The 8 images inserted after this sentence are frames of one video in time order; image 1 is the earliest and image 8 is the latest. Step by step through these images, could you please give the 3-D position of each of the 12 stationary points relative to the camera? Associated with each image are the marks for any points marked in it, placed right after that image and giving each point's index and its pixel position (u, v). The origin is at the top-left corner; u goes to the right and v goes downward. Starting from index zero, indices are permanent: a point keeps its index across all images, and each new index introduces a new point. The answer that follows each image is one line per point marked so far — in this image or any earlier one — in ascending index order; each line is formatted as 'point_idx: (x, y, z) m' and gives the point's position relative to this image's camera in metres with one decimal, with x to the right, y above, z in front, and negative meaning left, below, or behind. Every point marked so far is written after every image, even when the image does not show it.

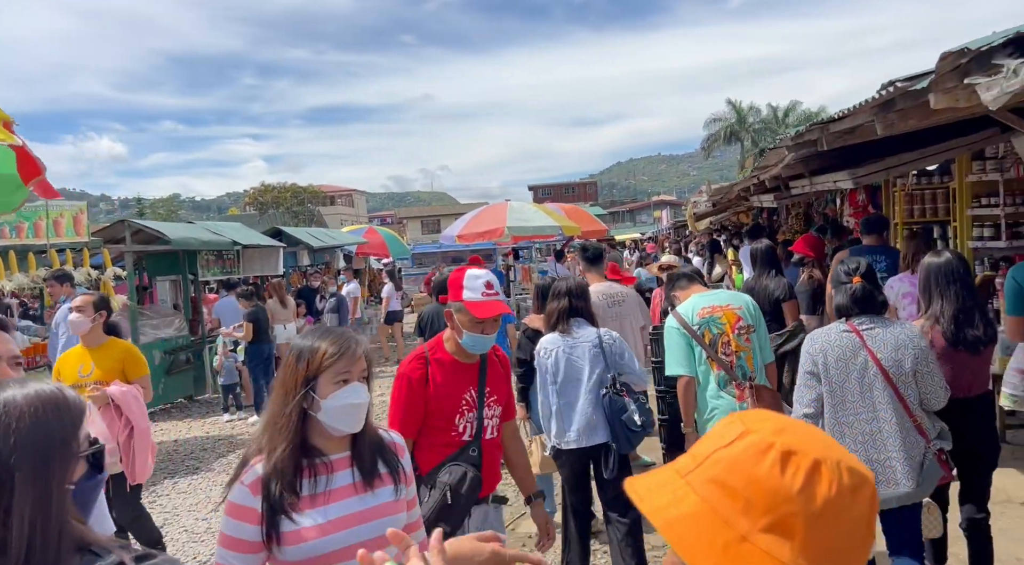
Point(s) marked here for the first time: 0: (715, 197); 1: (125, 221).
0: (+3.1, +1.3, +11.1) m
1: (-4.8, +0.8, +8.9) m
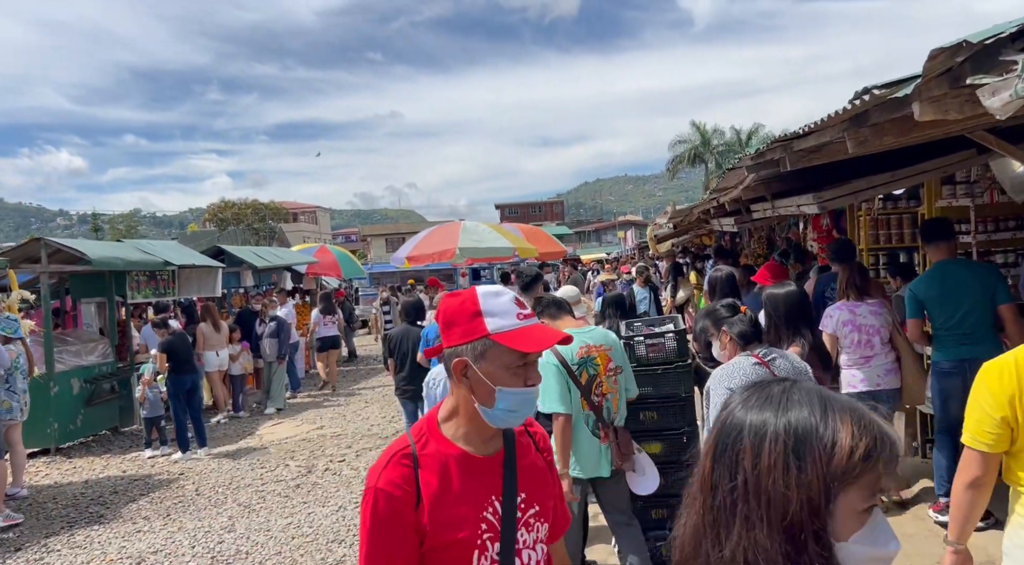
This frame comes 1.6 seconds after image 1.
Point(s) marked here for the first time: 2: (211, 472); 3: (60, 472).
0: (+2.4, +0.9, +10.7) m
1: (-5.3, +0.5, +8.2) m
2: (-3.0, -1.9, +7.2) m
3: (-4.6, -2.0, +7.5) m
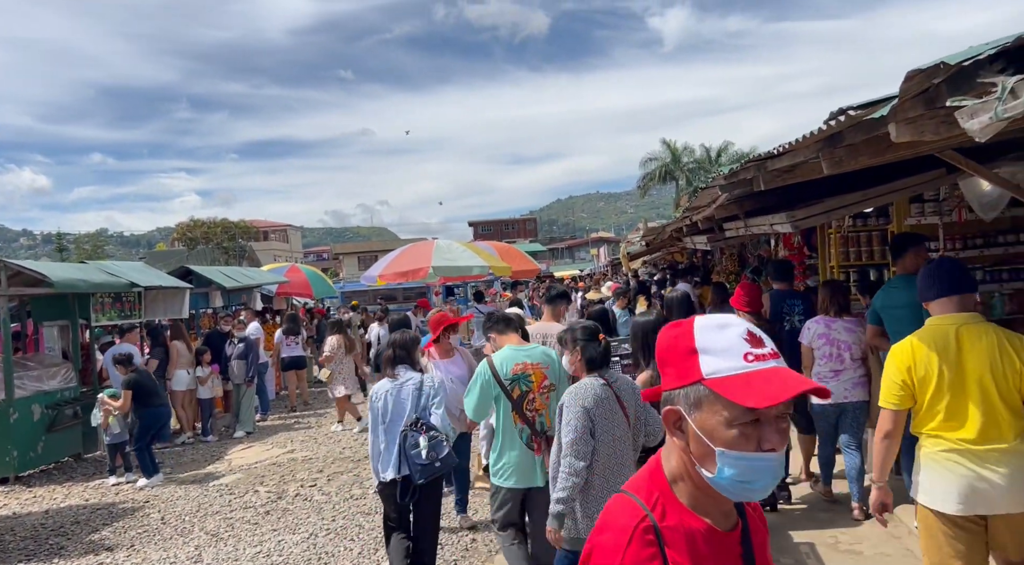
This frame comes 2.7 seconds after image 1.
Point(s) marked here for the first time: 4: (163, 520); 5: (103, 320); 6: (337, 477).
0: (+2.0, +0.7, +10.8) m
1: (-5.6, +0.2, +8.0) m
2: (-3.2, -2.1, +7.0) m
3: (-4.9, -2.2, +7.2) m
4: (-3.1, -2.1, +6.4) m
5: (-5.4, -0.5, +9.7) m
6: (-1.8, -2.0, +7.5) m
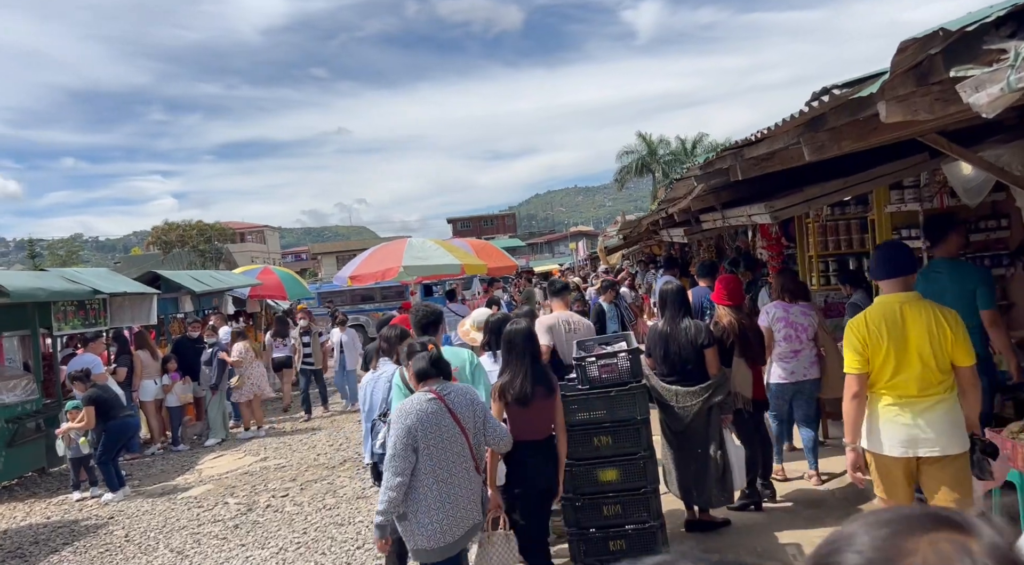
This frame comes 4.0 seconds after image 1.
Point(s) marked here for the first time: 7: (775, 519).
0: (+1.6, +0.8, +10.6) m
1: (-5.9, +0.1, +7.6) m
2: (-3.4, -2.2, +6.8) m
3: (-5.1, -2.3, +6.9) m
4: (-3.2, -2.1, +6.1) m
5: (-5.7, -0.6, +9.4) m
6: (-2.0, -2.0, +7.3) m
7: (+1.8, -1.6, +5.0) m
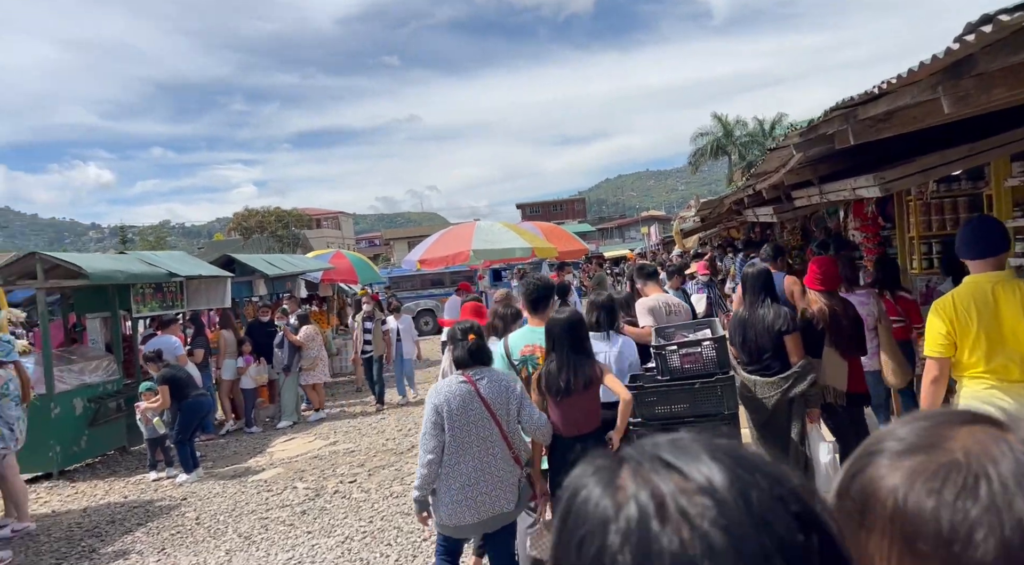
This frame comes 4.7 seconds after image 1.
0: (+2.6, +1.0, +10.1) m
1: (-5.1, +0.3, +7.8) m
2: (-2.8, -2.0, +6.8) m
3: (-4.4, -2.1, +7.1) m
4: (-2.6, -2.0, +6.1) m
5: (-4.8, -0.4, +9.6) m
6: (-1.3, -1.9, +7.2) m
7: (+2.3, -1.5, +4.5) m
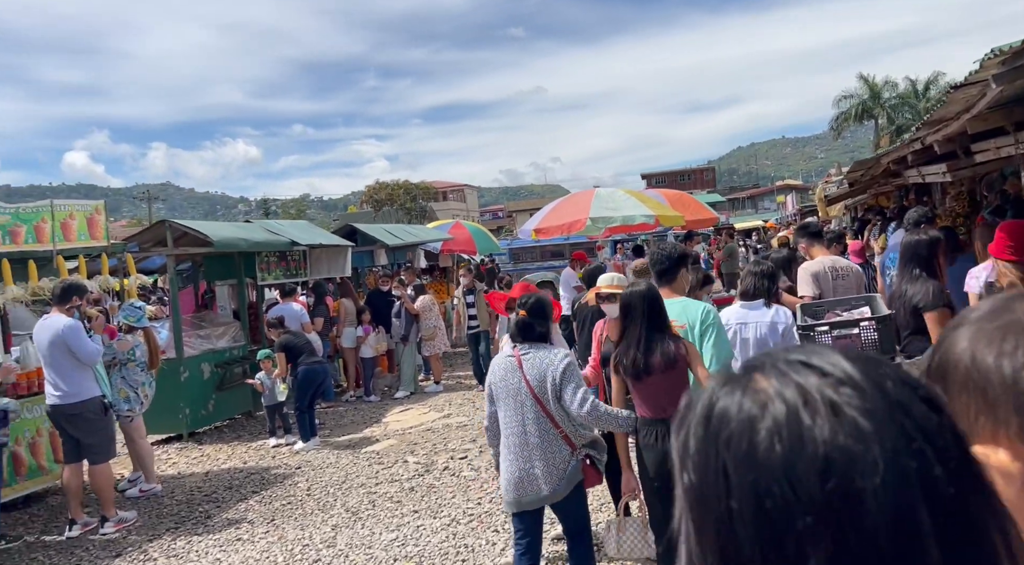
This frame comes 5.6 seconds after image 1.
0: (+4.2, +1.3, +9.0) m
1: (-3.9, +0.7, +8.1) m
2: (-1.7, -1.7, +6.7) m
3: (-3.3, -1.8, +7.3) m
4: (-1.7, -1.7, +6.1) m
5: (-3.3, 0.0, +9.8) m
6: (-0.2, -1.6, +6.9) m
7: (+2.9, -1.4, +3.6) m
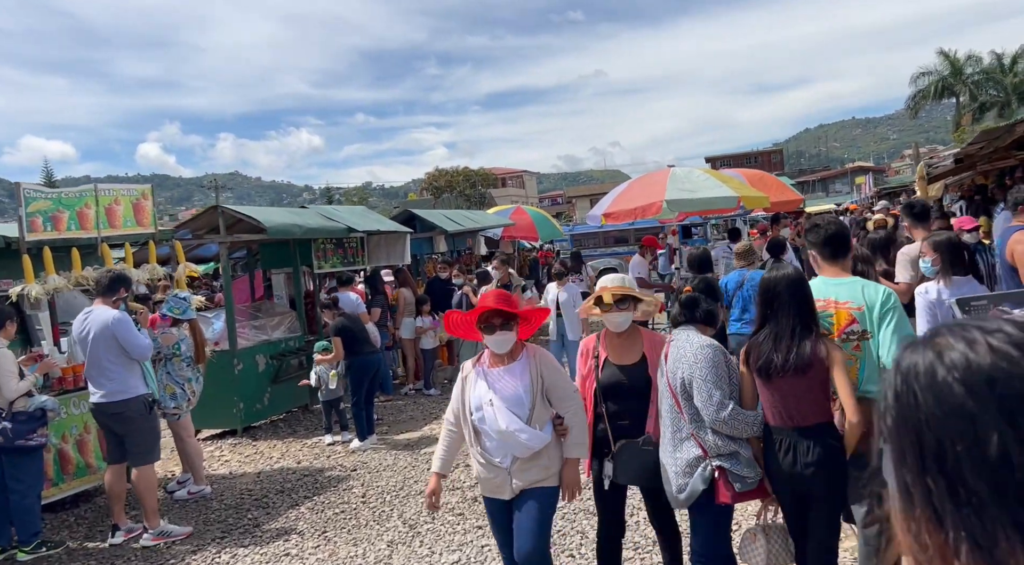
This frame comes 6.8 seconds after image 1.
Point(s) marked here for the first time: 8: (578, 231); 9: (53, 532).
0: (+5.0, +1.4, +8.0) m
1: (-3.1, +0.8, +7.7) m
2: (-1.1, -1.6, +6.3) m
3: (-2.6, -1.7, +7.0) m
4: (-1.1, -1.7, +5.6) m
5: (-2.4, +0.2, +9.4) m
6: (+0.4, -1.5, +6.3) m
7: (+3.2, -1.3, +2.8) m
8: (+1.8, +1.4, +19.4) m
9: (-3.3, -1.8, +5.3) m
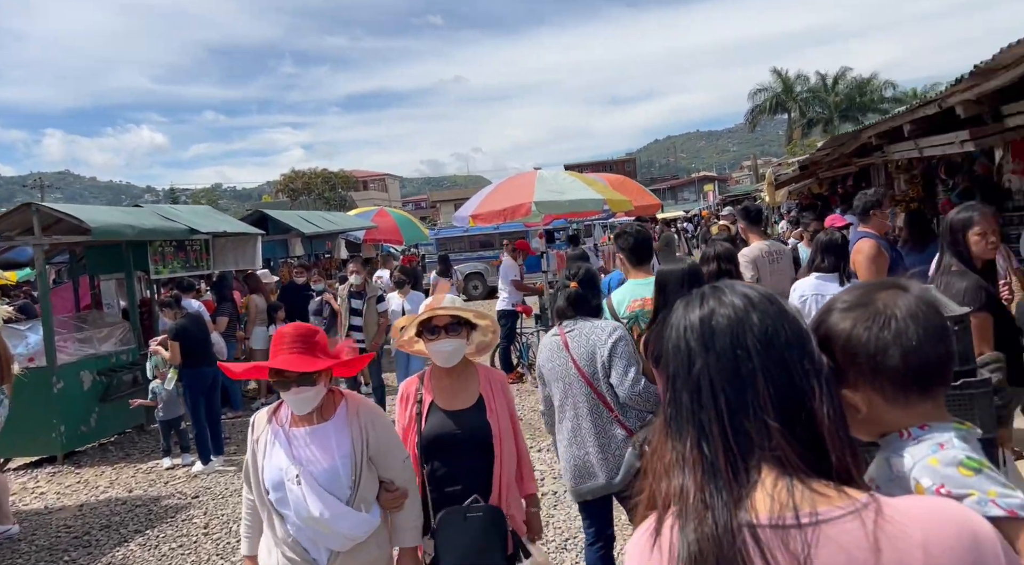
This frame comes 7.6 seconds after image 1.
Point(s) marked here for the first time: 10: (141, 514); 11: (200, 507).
0: (+3.4, +1.5, +8.5) m
1: (-4.5, +0.7, +6.7) m
2: (-2.2, -1.7, +5.7) m
3: (-3.8, -1.7, +6.1) m
4: (-2.1, -1.7, +5.0) m
5: (-4.1, +0.1, +8.5) m
6: (-0.7, -1.5, +6.0) m
7: (+2.7, -1.3, +3.1) m
8: (-1.8, +1.3, +19.1) m
9: (-4.2, -1.9, +4.3) m
10: (-2.7, -1.7, +5.4) m
11: (-2.3, -1.7, +5.5) m
